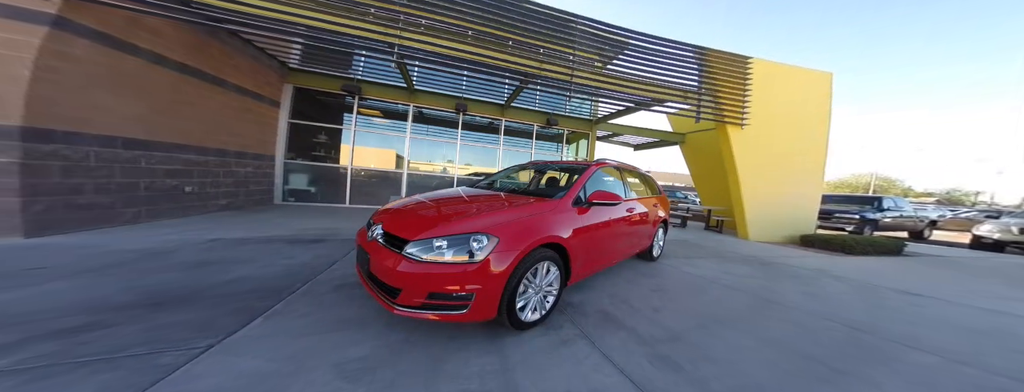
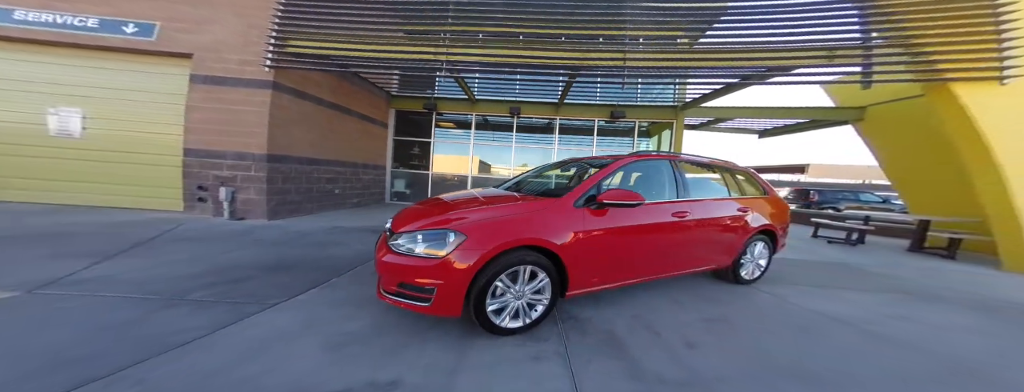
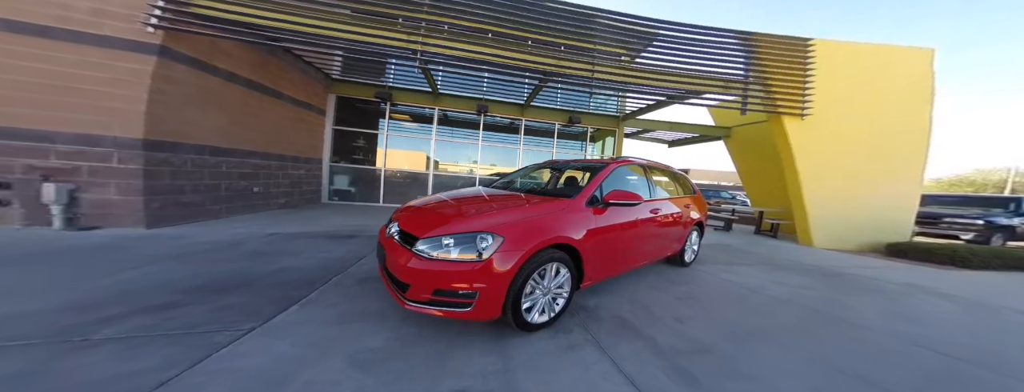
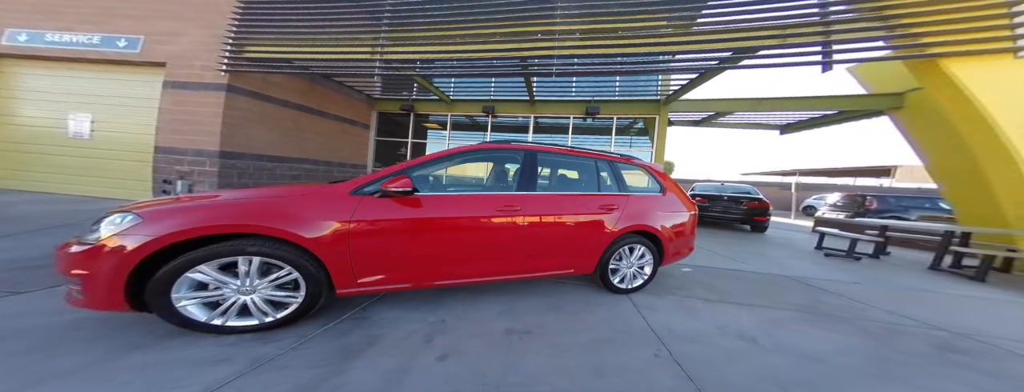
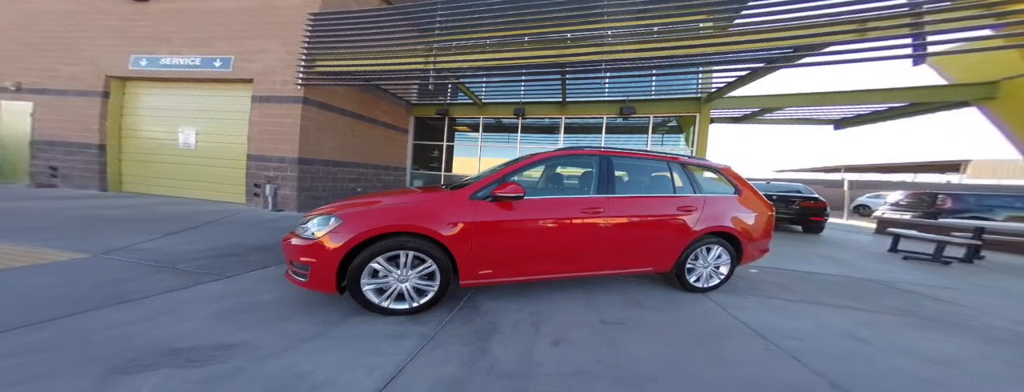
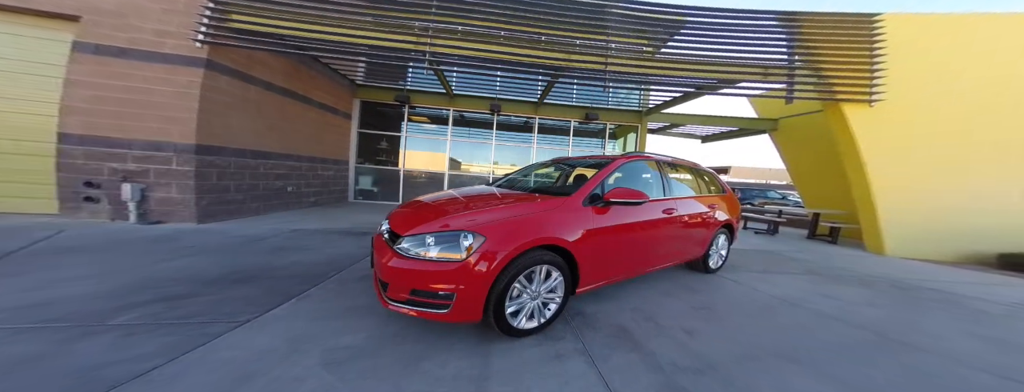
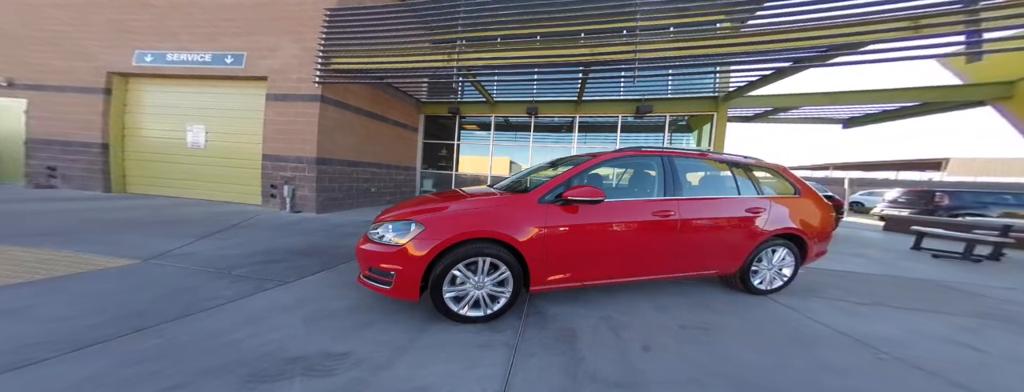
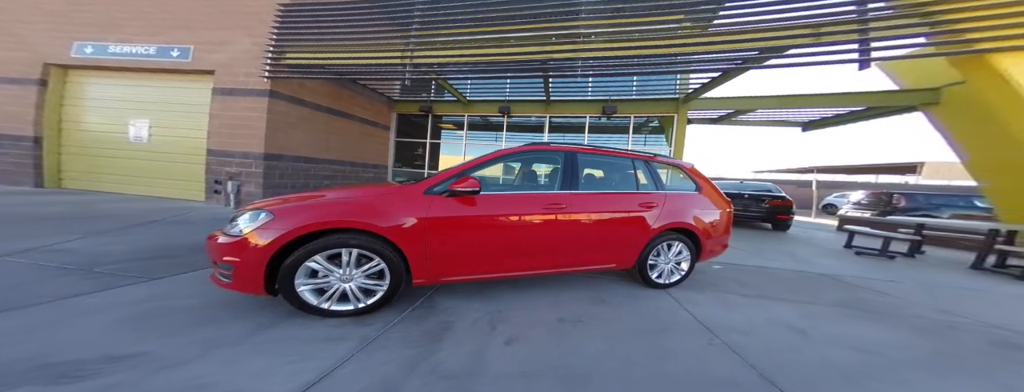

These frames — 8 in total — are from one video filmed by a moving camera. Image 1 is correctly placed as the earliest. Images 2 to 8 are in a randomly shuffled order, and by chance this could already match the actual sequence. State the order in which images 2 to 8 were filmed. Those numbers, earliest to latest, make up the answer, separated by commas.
3, 6, 2, 7, 5, 8, 4
